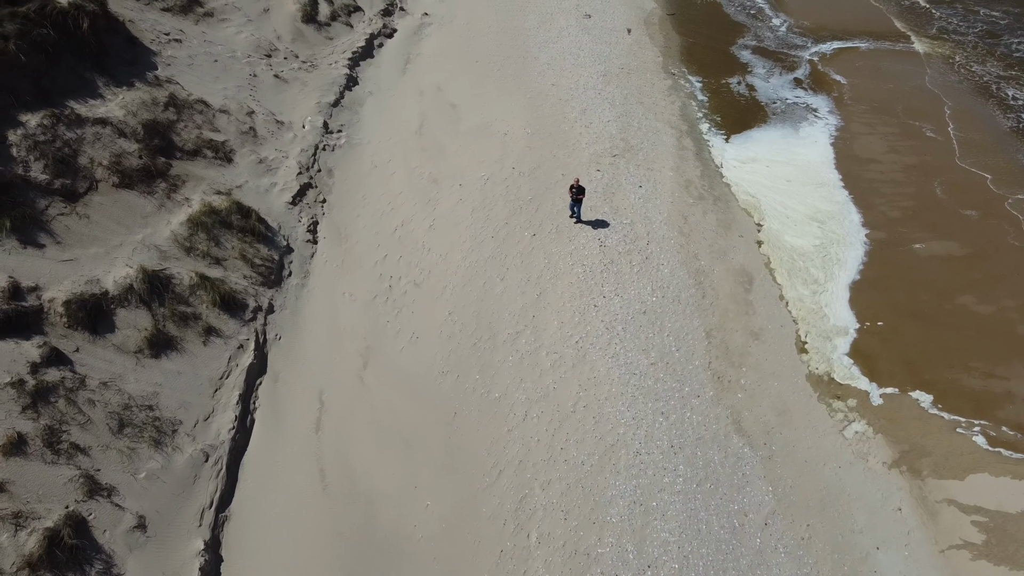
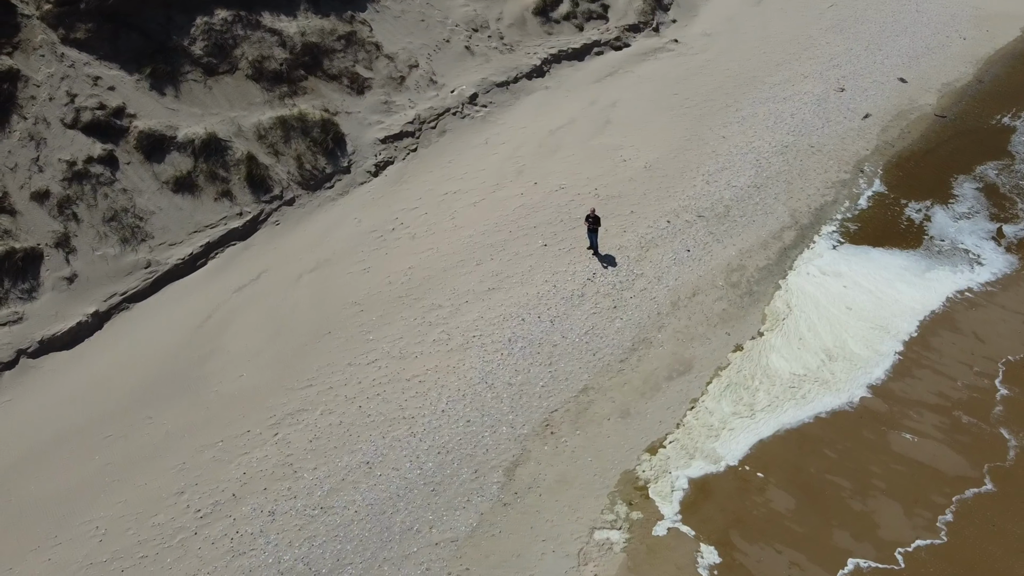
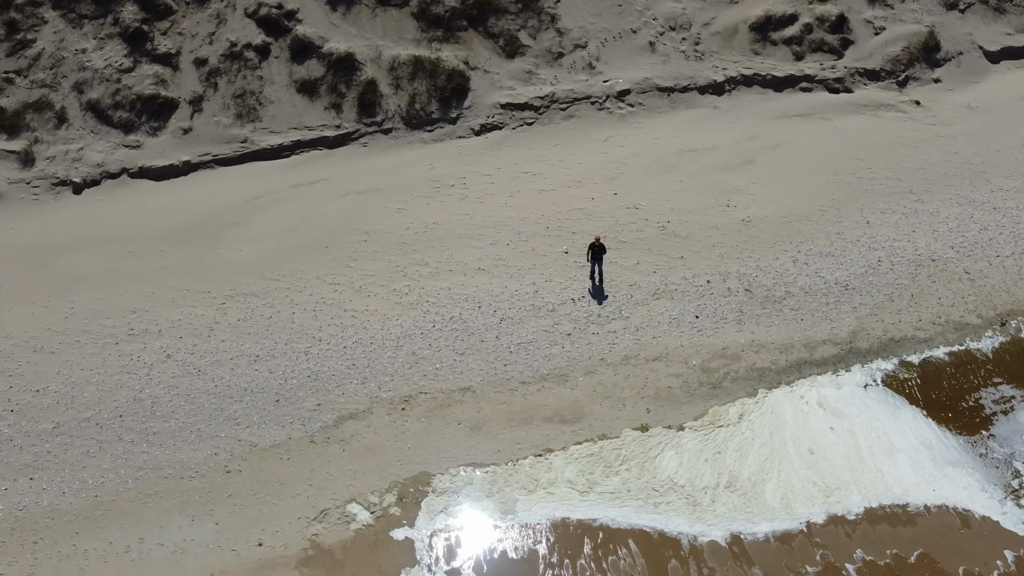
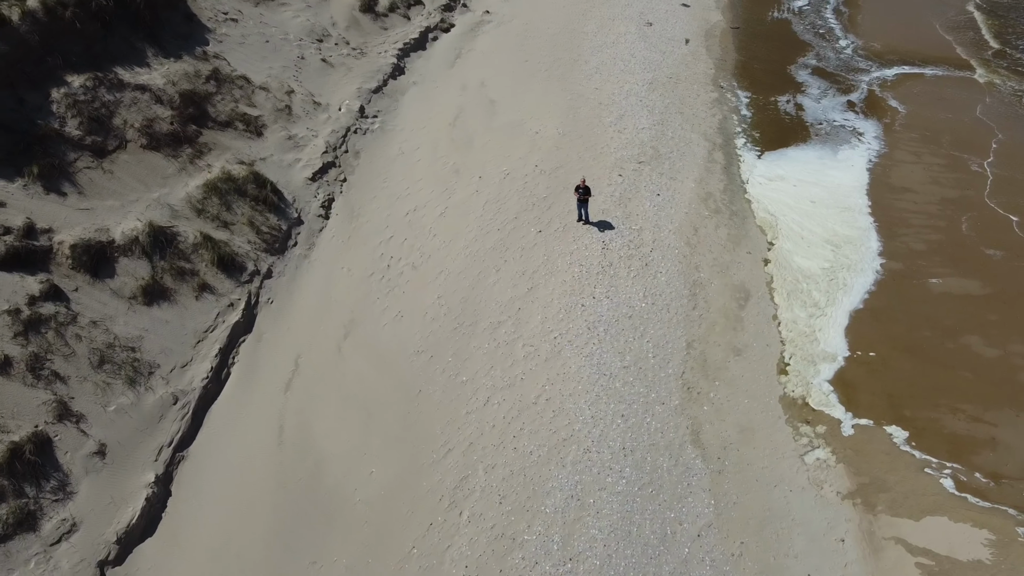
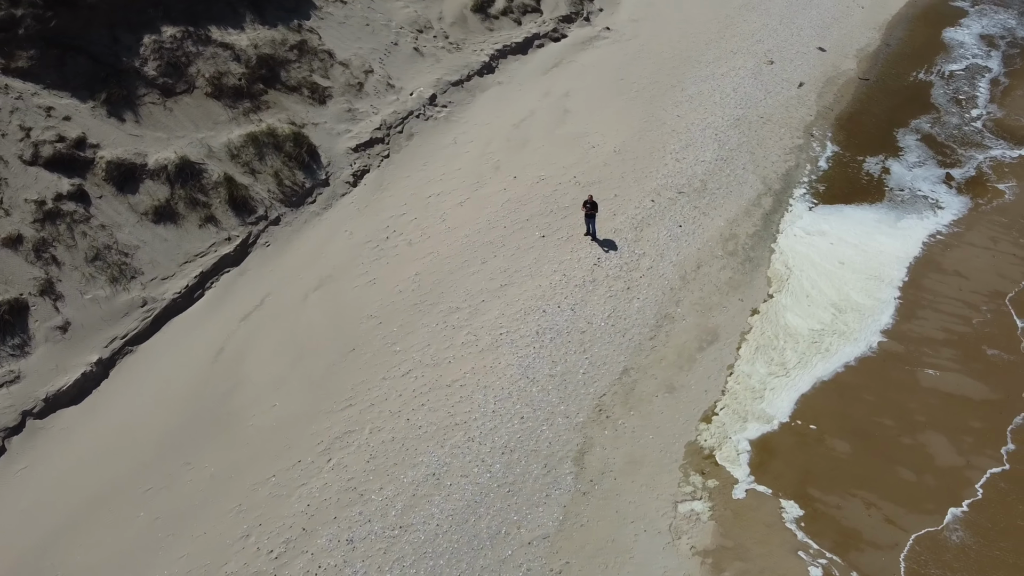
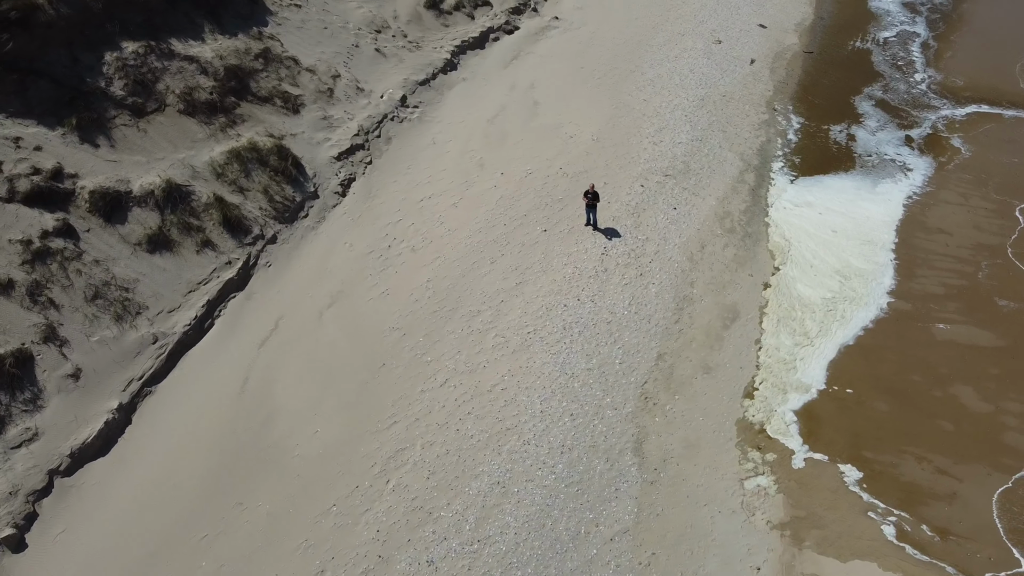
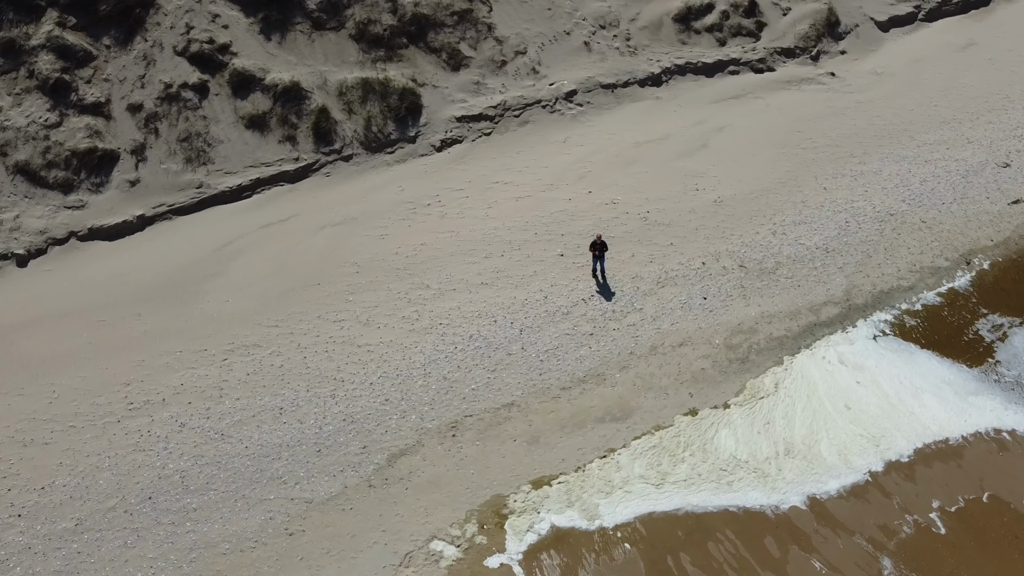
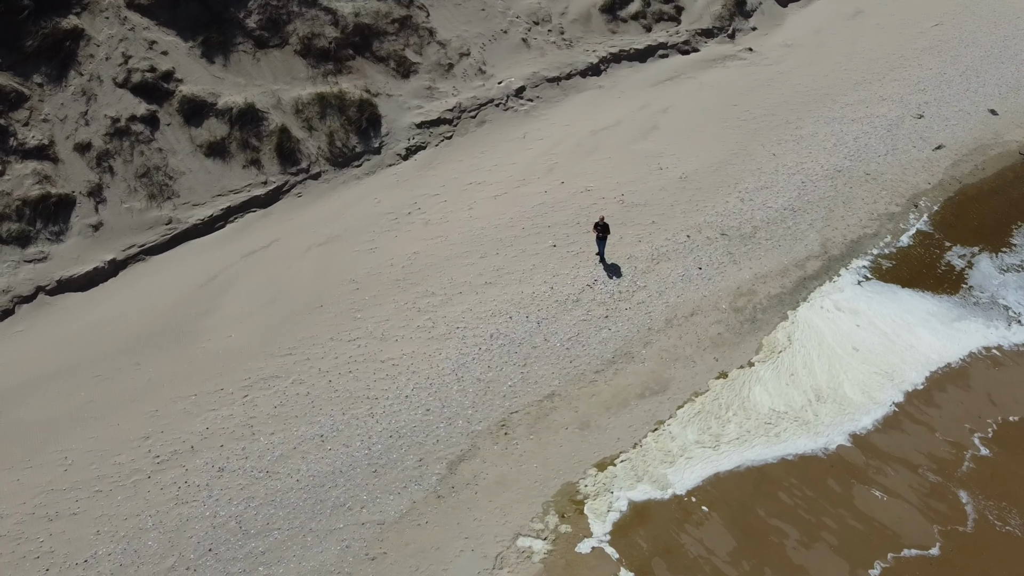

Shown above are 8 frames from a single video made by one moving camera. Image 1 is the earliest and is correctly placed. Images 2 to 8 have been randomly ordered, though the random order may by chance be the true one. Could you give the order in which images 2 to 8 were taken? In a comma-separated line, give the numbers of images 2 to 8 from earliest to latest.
4, 6, 5, 2, 8, 7, 3
